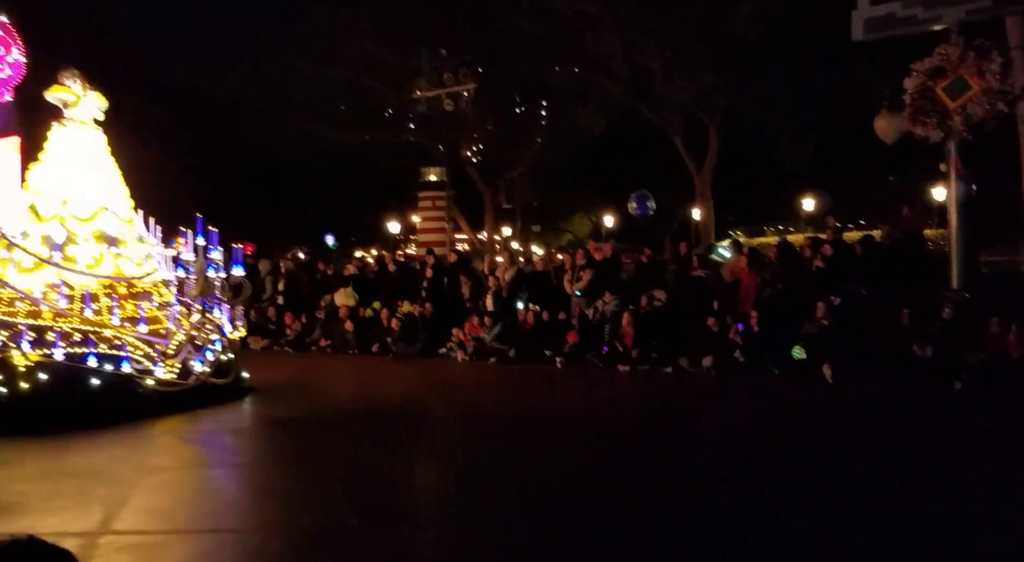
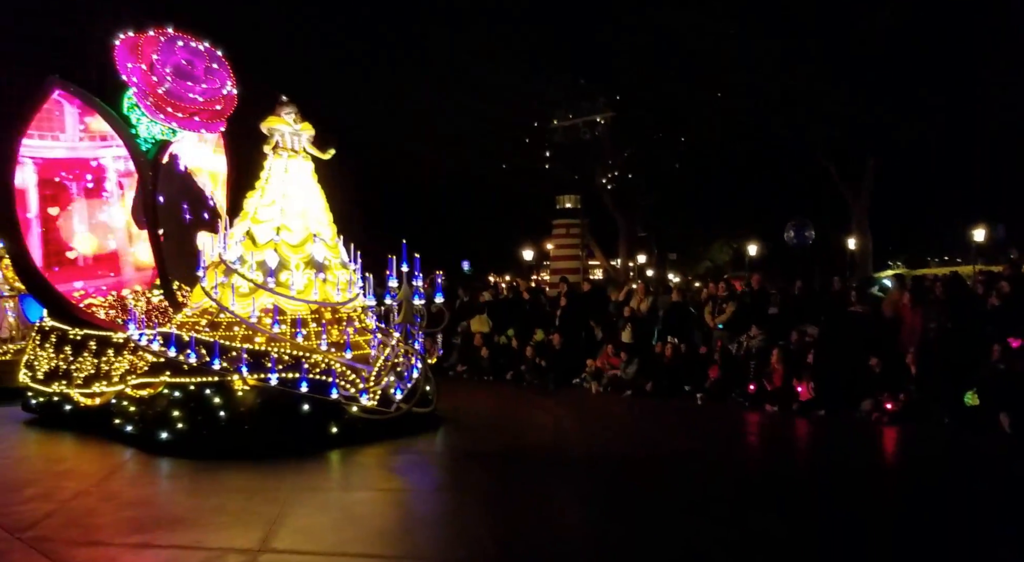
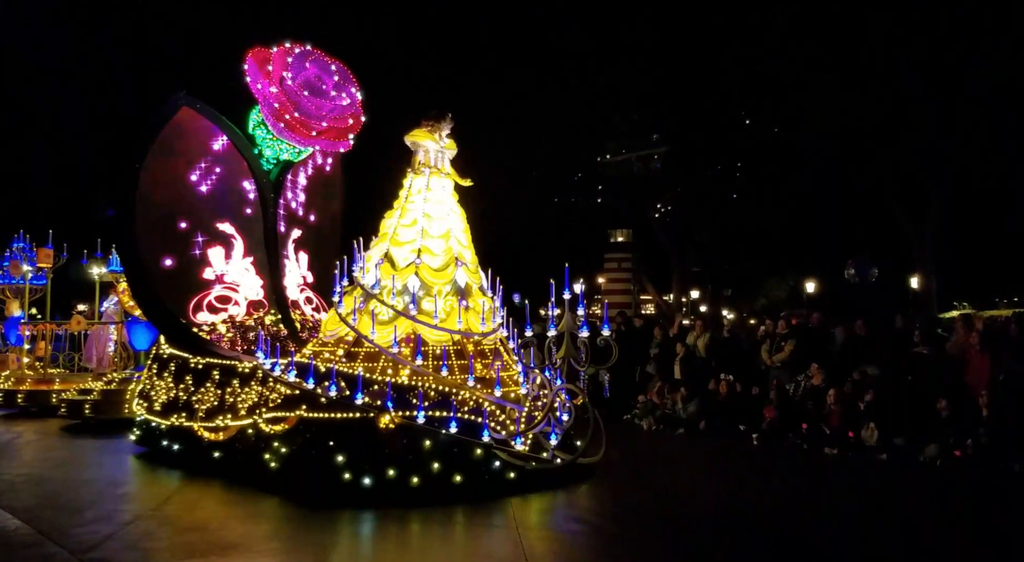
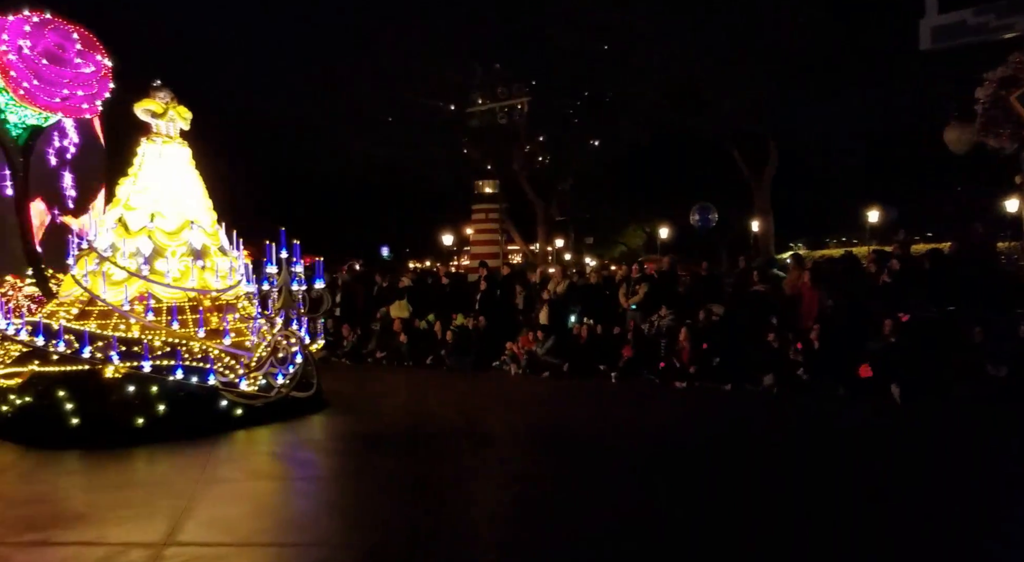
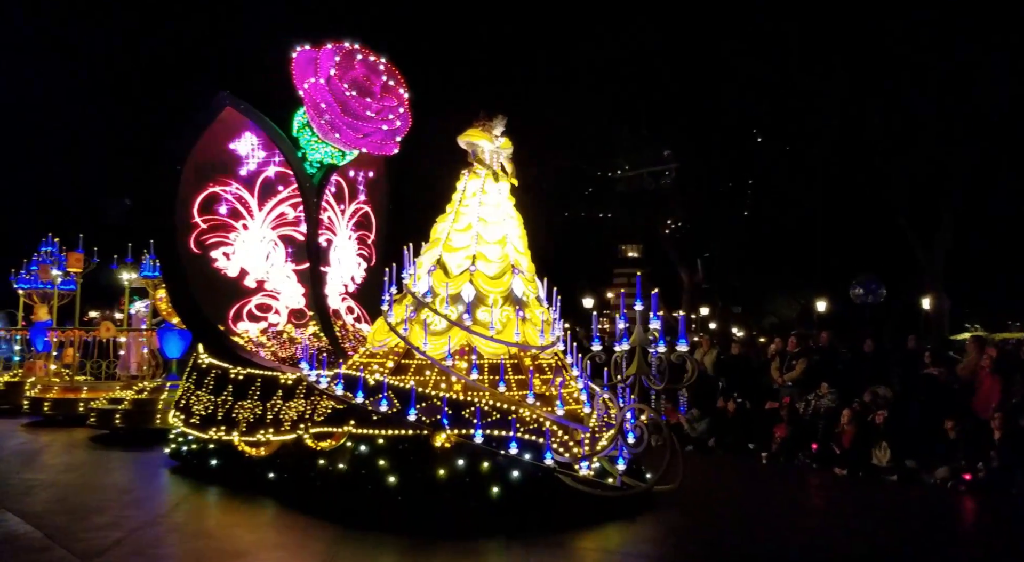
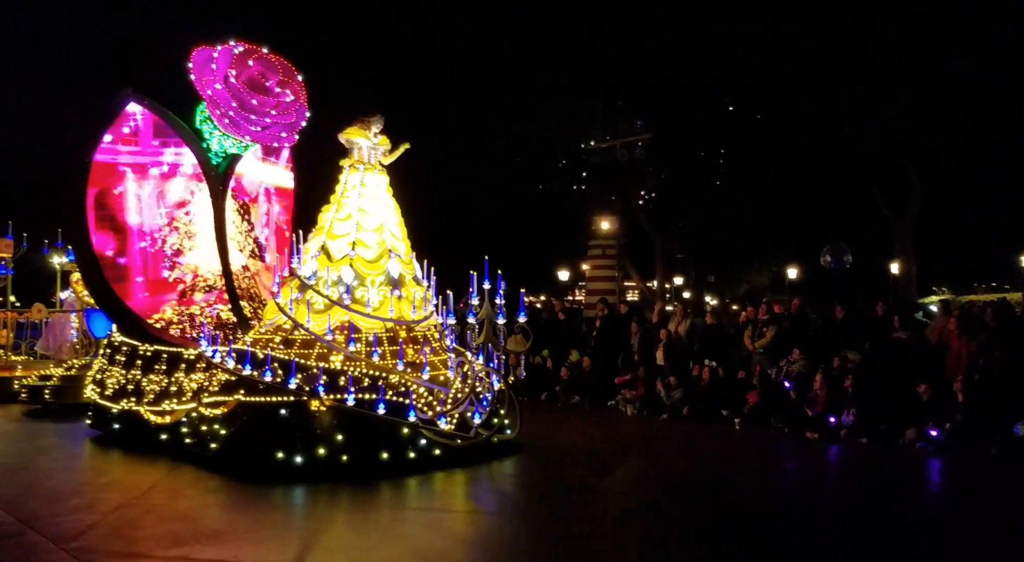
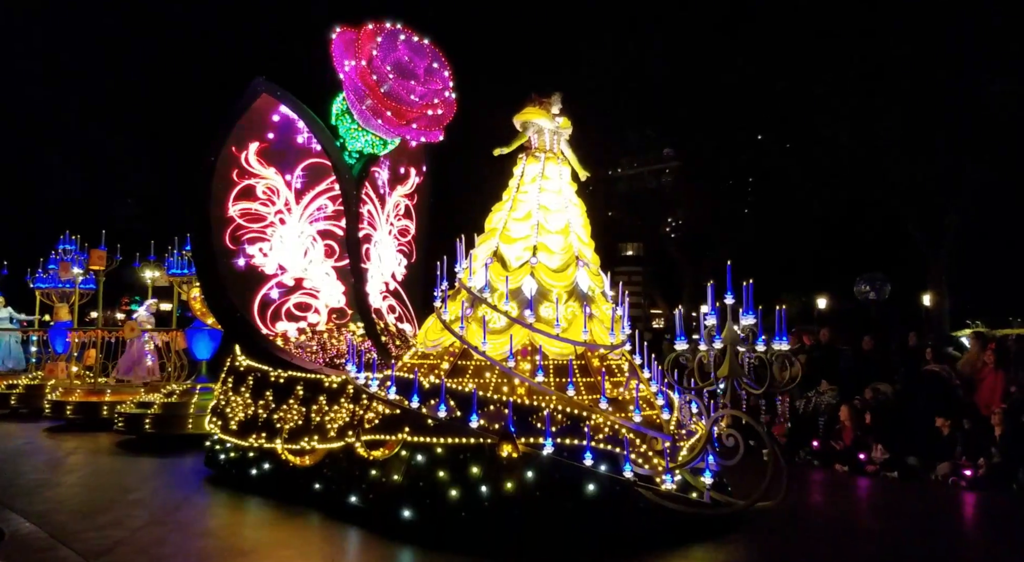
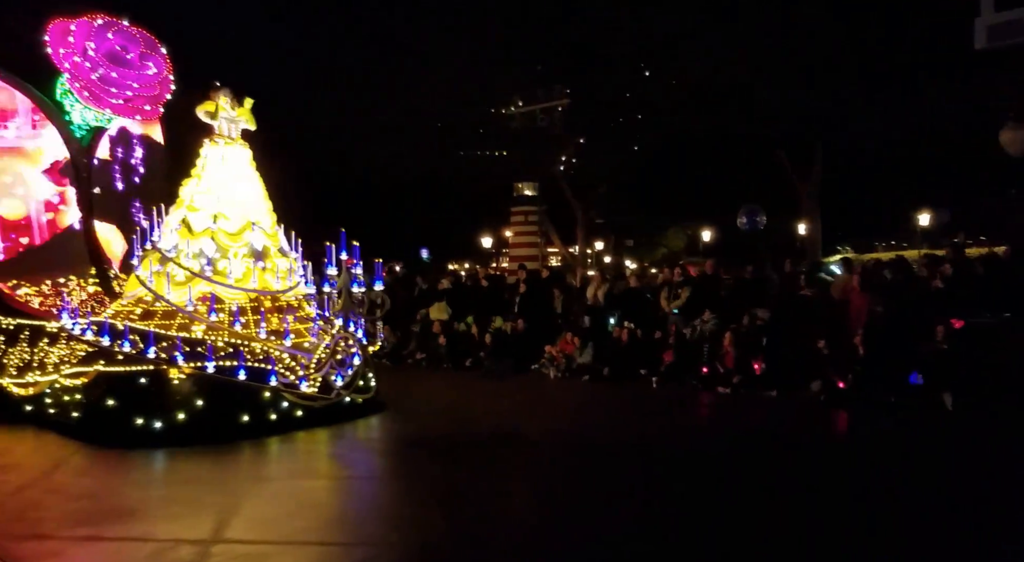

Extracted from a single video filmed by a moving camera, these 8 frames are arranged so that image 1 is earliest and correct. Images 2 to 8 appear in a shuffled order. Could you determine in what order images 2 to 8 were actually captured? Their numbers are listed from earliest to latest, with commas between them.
4, 8, 2, 6, 3, 5, 7
